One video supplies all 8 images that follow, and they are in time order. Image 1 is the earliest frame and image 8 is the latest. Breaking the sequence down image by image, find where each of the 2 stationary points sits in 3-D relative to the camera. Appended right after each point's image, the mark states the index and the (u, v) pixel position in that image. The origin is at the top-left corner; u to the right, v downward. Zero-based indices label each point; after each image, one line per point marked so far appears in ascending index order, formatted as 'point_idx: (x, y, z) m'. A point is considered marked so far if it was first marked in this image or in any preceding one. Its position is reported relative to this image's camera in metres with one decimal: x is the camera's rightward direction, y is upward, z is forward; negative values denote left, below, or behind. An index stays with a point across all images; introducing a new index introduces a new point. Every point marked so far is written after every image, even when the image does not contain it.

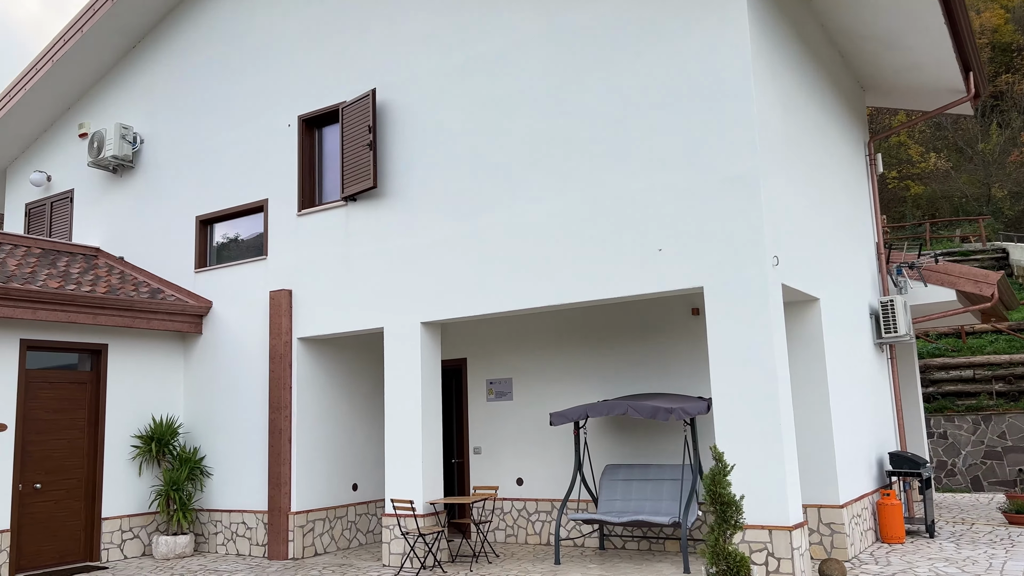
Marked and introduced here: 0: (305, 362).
0: (-2.5, -0.9, +9.8) m
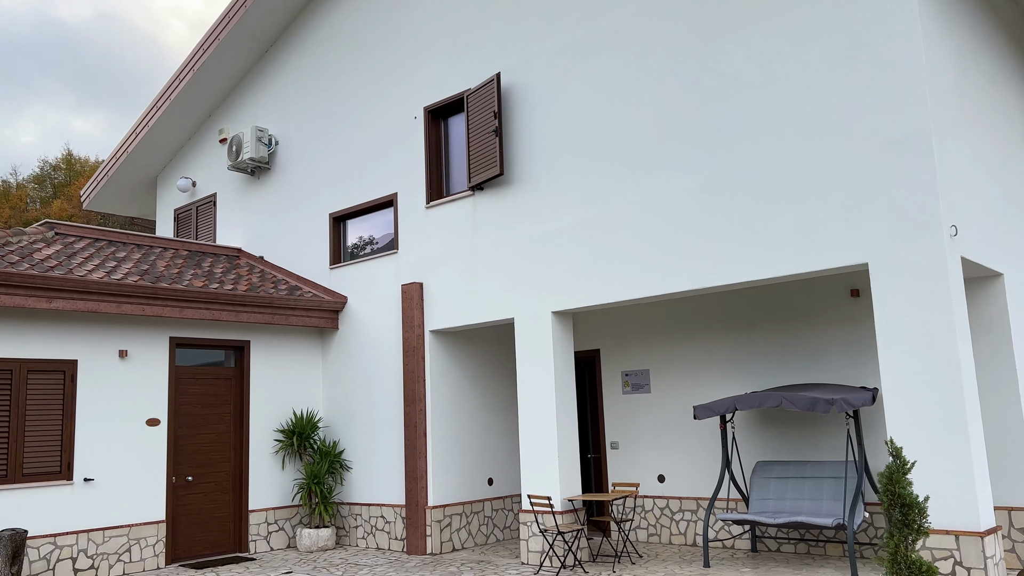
0: (-0.9, -0.8, +9.7) m
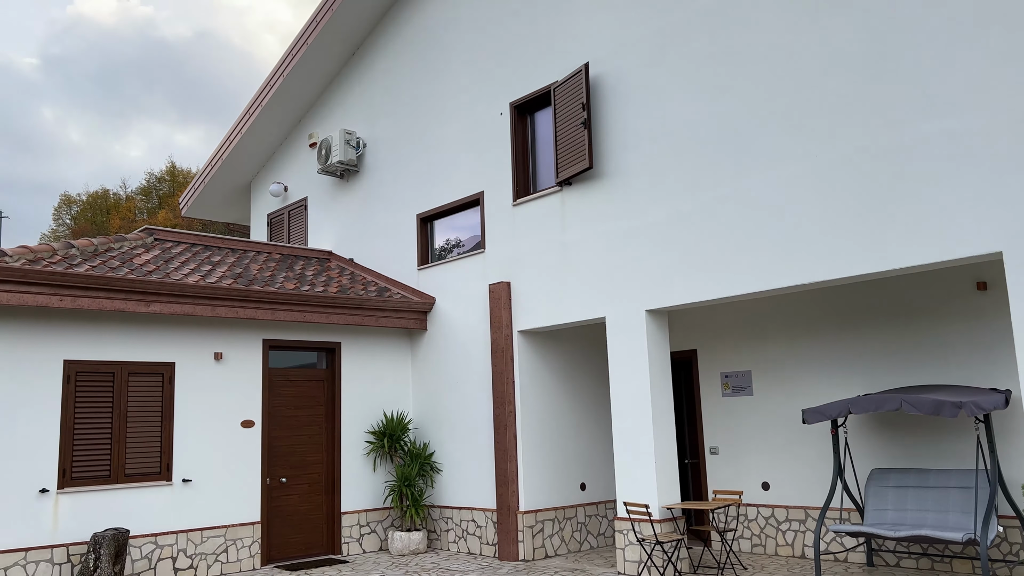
0: (+0.2, -0.8, +9.4) m
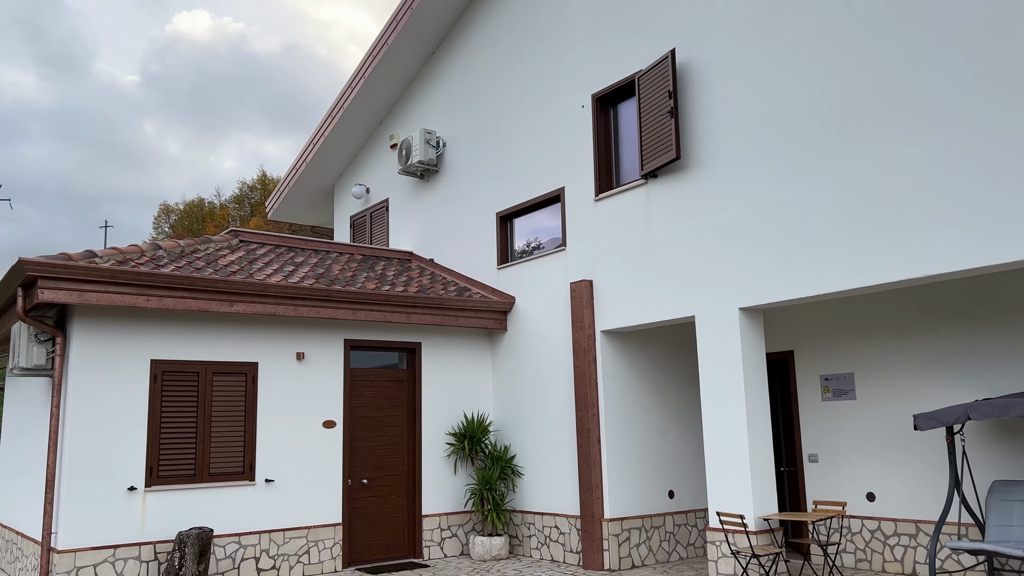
0: (+1.1, -0.8, +9.1) m
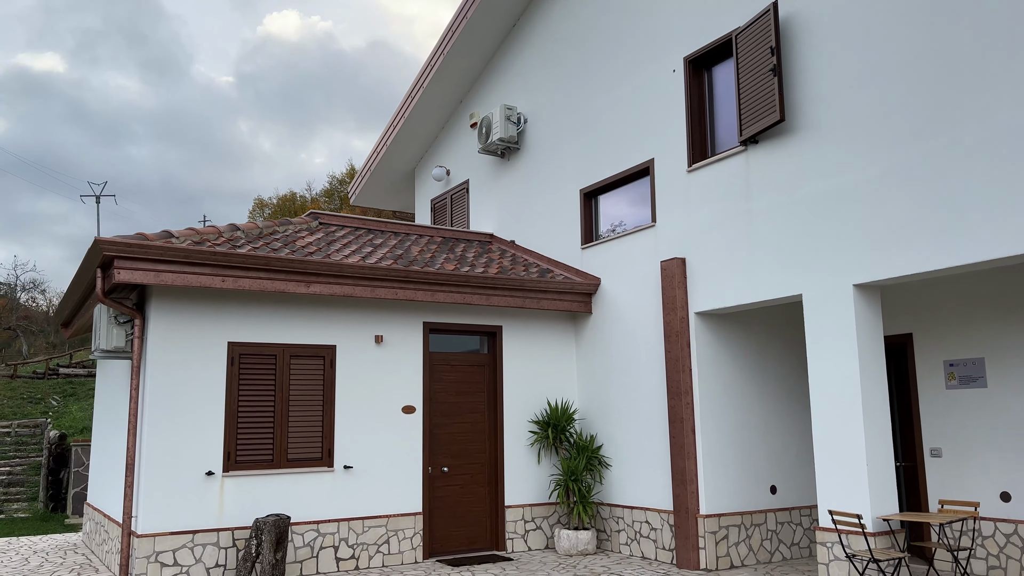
0: (+2.0, -0.5, +8.4) m
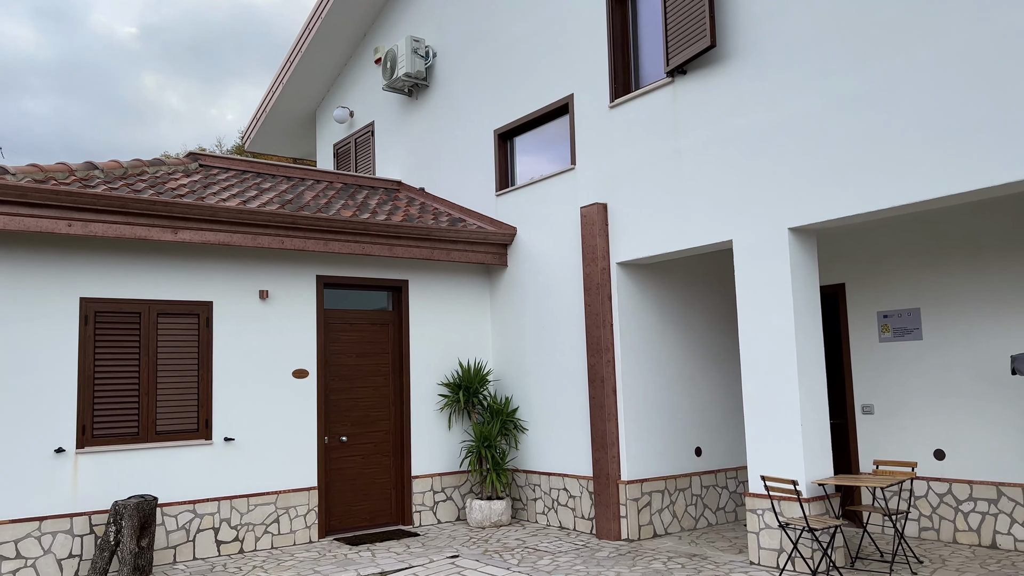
0: (+1.1, 0.0, +7.7) m
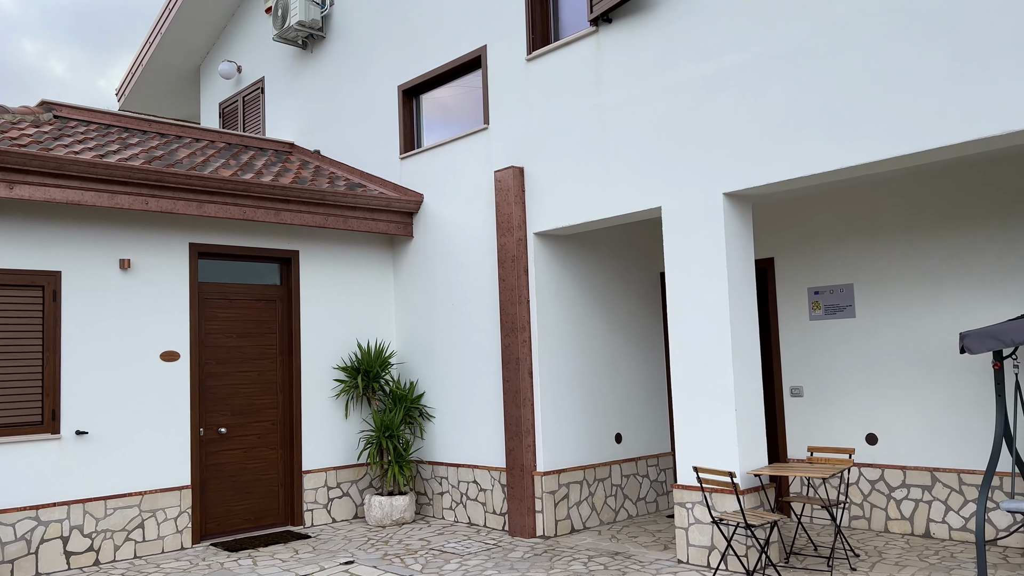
0: (+0.3, +0.2, +7.0) m
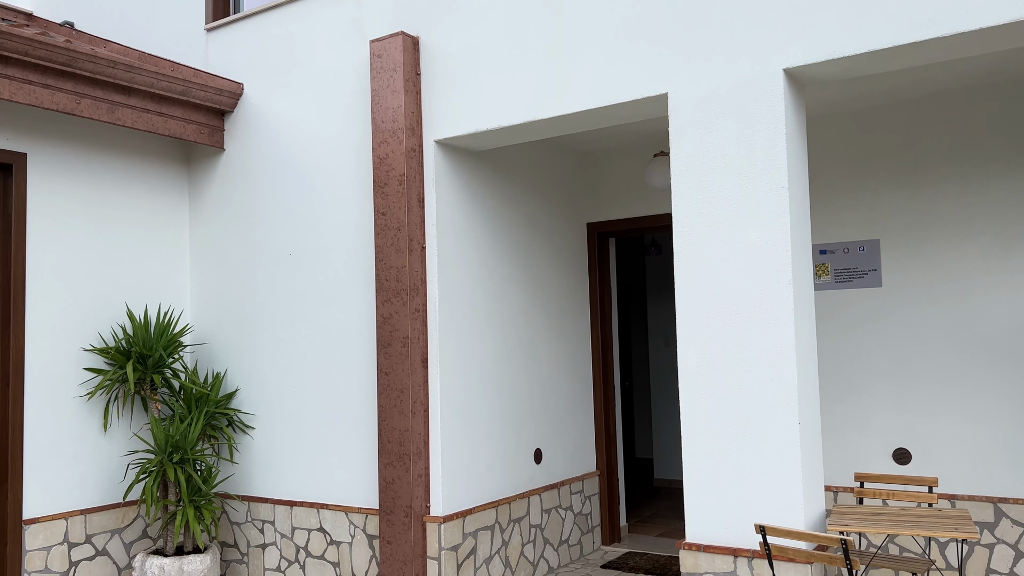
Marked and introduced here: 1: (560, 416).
0: (-0.3, +0.5, +4.5) m
1: (+0.3, -0.9, +5.4) m
